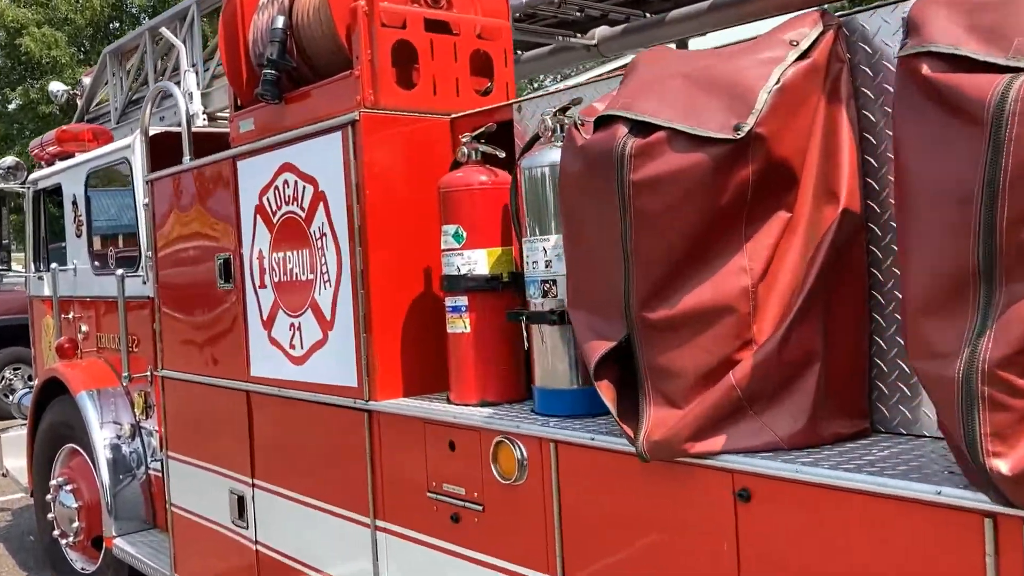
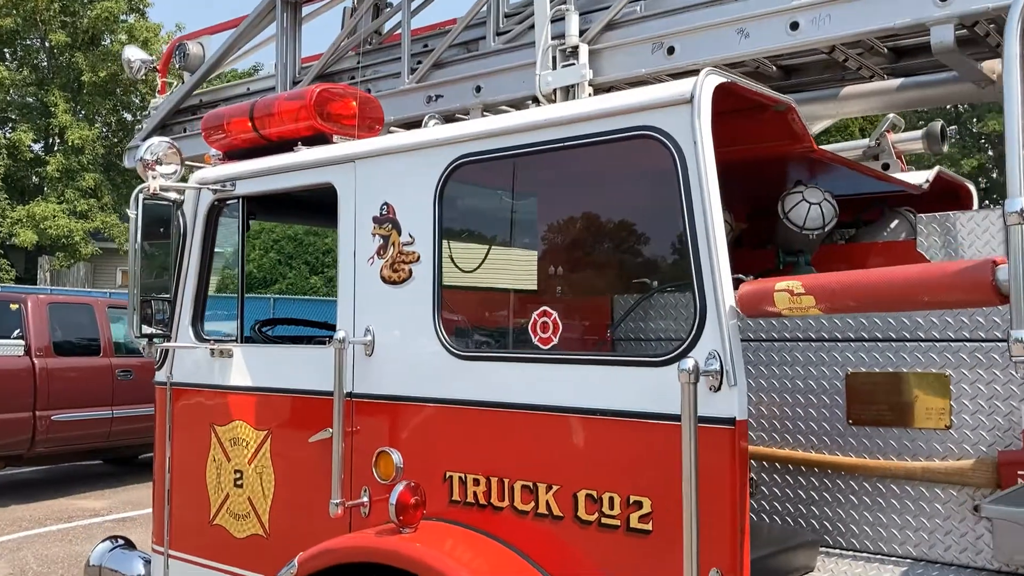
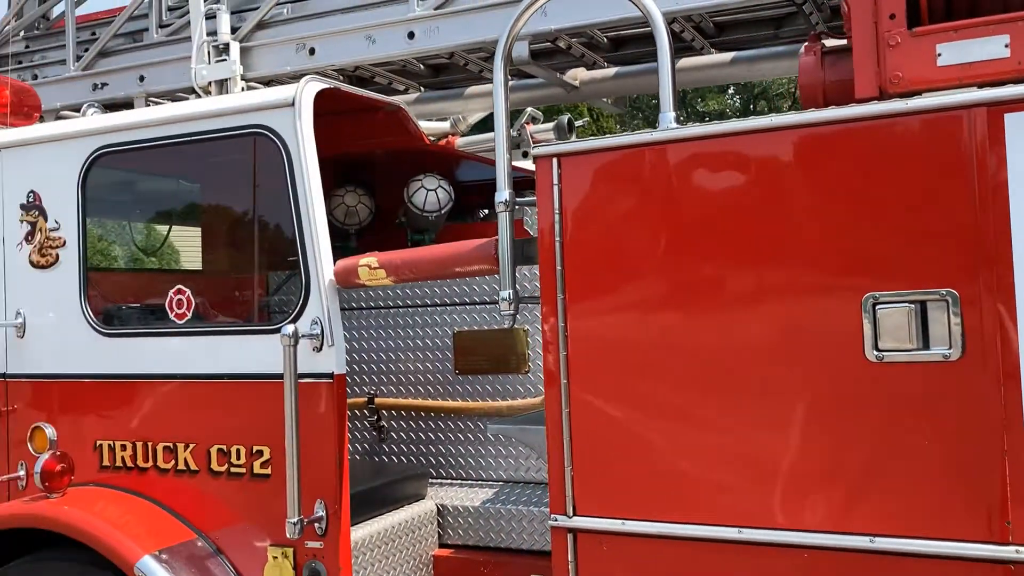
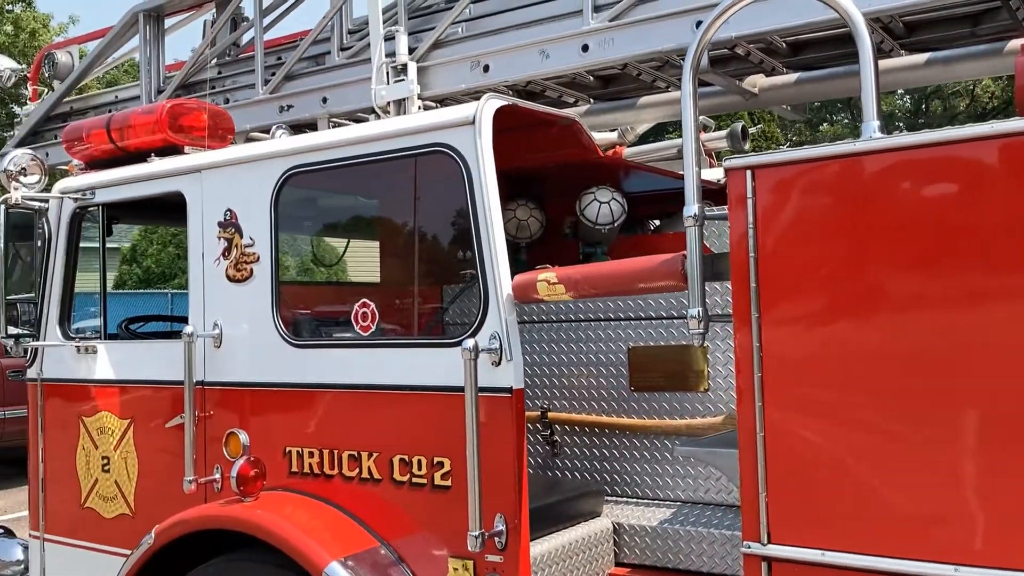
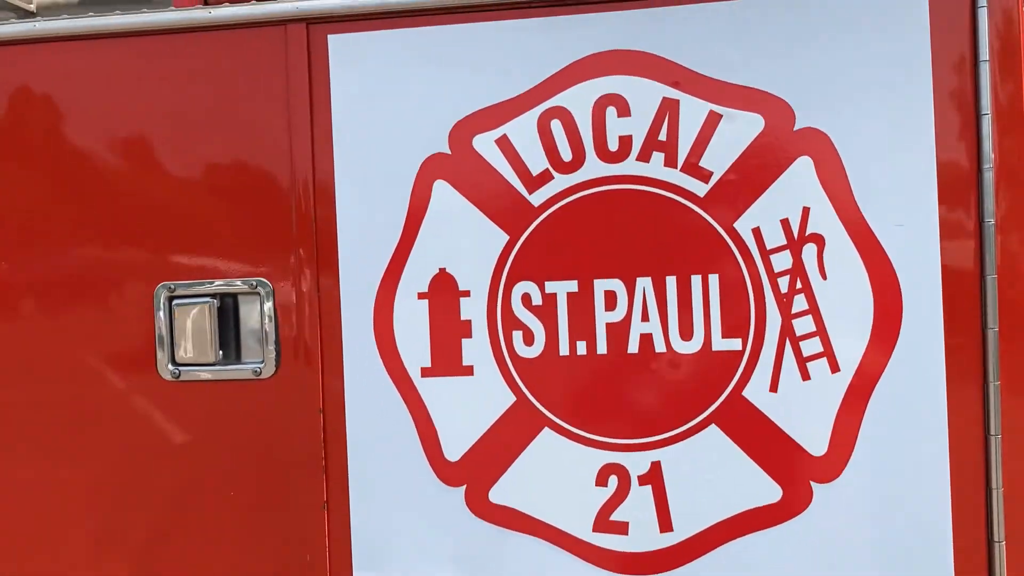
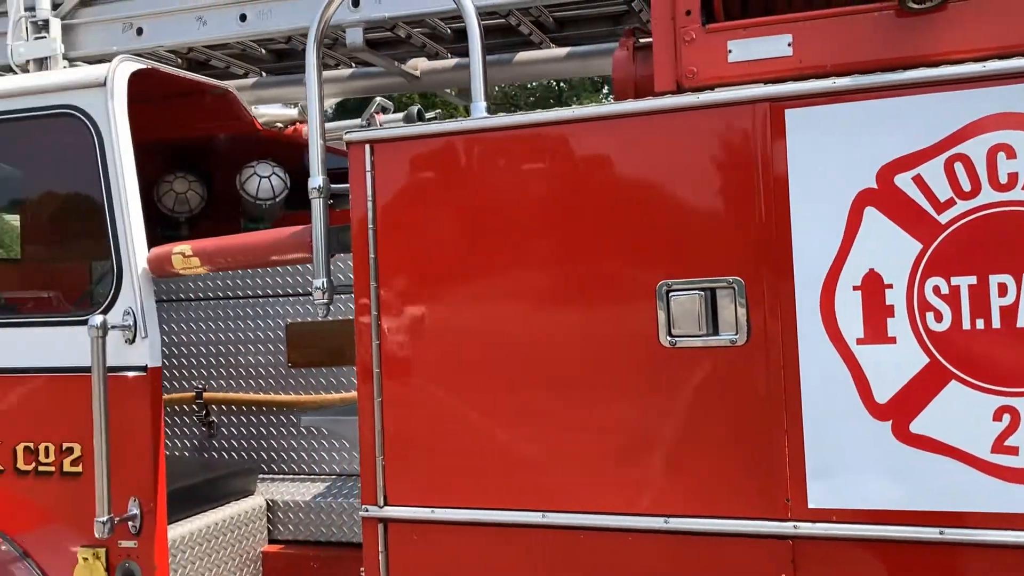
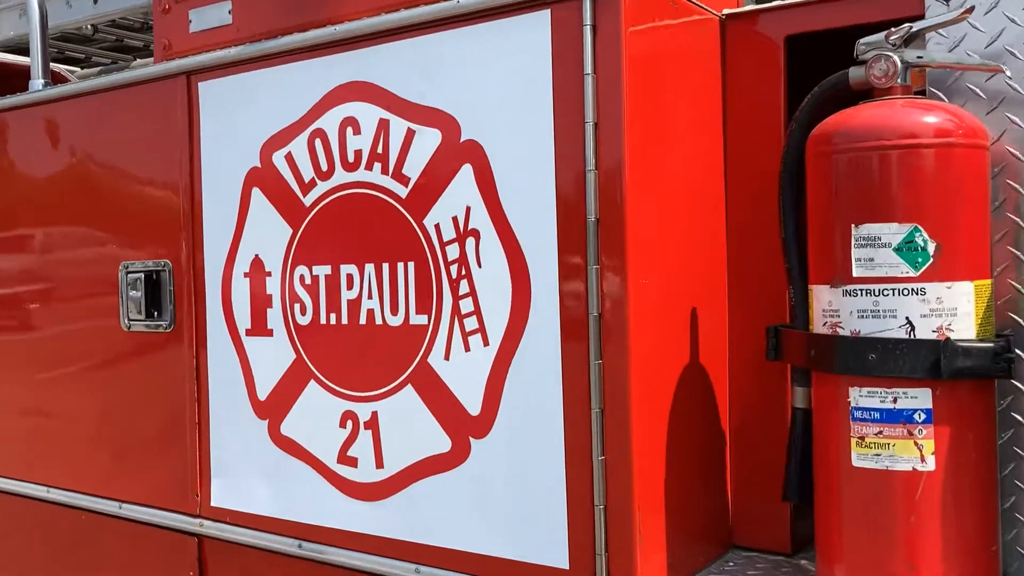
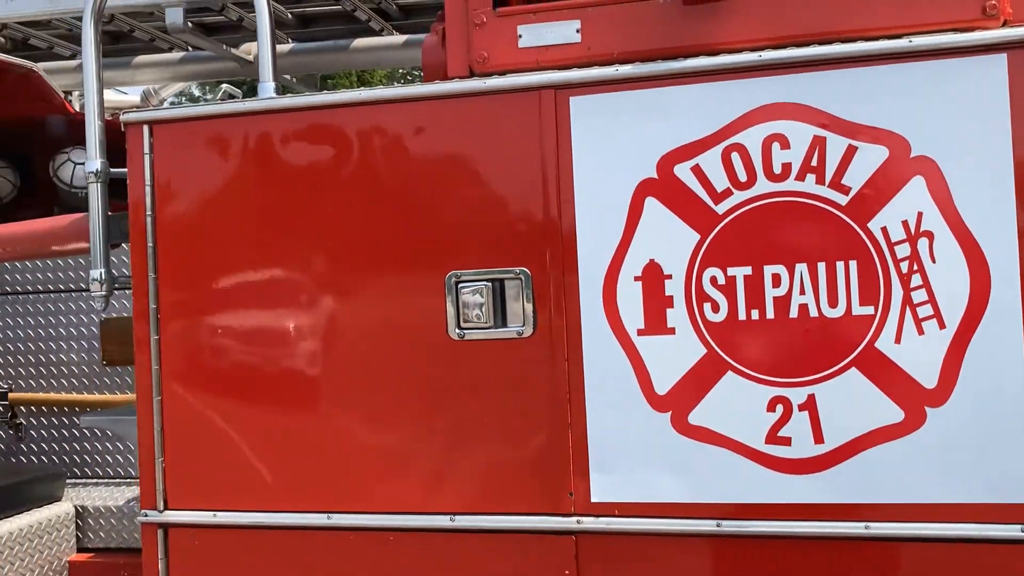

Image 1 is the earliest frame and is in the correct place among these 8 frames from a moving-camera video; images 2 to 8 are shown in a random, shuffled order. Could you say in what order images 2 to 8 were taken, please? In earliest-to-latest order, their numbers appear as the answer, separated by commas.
7, 5, 8, 6, 3, 4, 2
